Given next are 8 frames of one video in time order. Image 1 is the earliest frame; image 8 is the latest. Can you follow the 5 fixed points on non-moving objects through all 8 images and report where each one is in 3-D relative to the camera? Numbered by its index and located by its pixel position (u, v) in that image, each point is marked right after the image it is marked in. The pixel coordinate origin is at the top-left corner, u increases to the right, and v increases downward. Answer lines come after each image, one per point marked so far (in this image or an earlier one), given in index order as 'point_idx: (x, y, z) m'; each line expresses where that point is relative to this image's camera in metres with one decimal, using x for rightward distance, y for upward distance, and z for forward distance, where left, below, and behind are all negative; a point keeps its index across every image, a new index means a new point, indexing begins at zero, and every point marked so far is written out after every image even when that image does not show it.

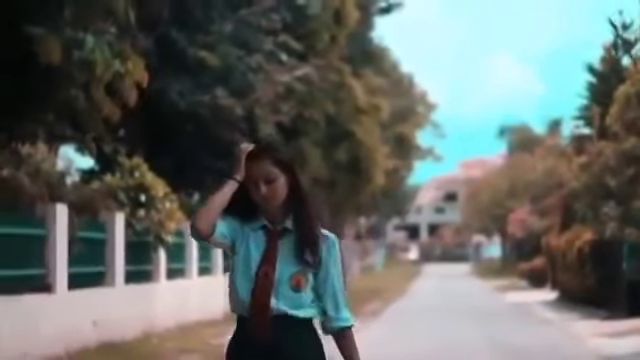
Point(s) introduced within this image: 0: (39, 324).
0: (-2.9, -1.5, +15.1) m
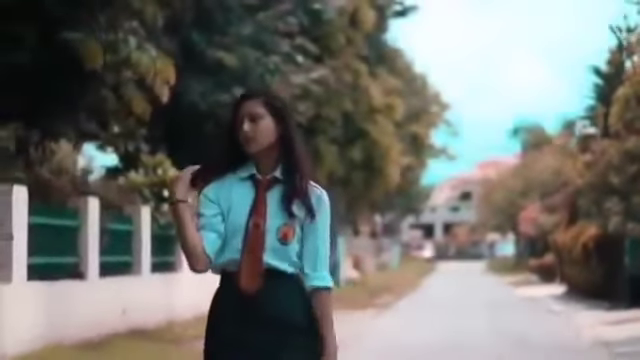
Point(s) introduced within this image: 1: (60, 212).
0: (-2.7, -1.4, +16.3) m
1: (-2.9, -0.3, +16.3) m
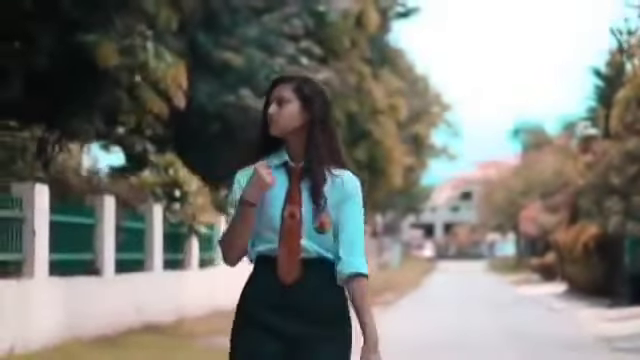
0: (-2.6, -1.4, +16.8) m
1: (-2.8, -0.3, +16.8) m
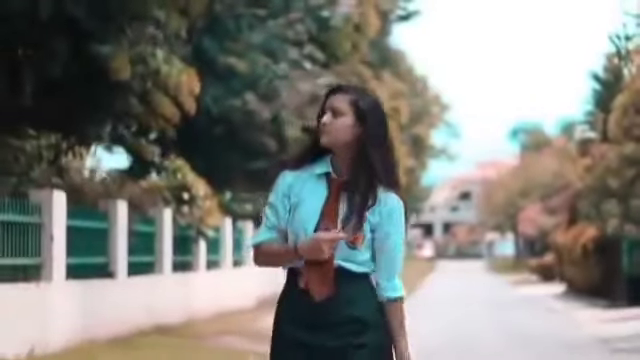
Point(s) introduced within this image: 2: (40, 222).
0: (-2.5, -1.5, +17.3) m
1: (-2.7, -0.4, +17.3) m
2: (-2.9, -0.4, +15.0) m
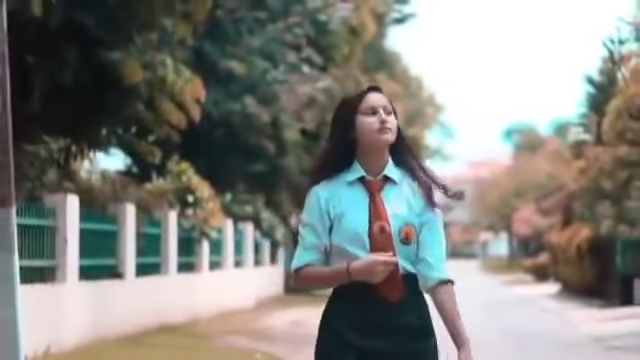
0: (-2.5, -1.6, +17.8) m
1: (-2.7, -0.5, +17.8) m
2: (-2.8, -0.5, +15.5) m
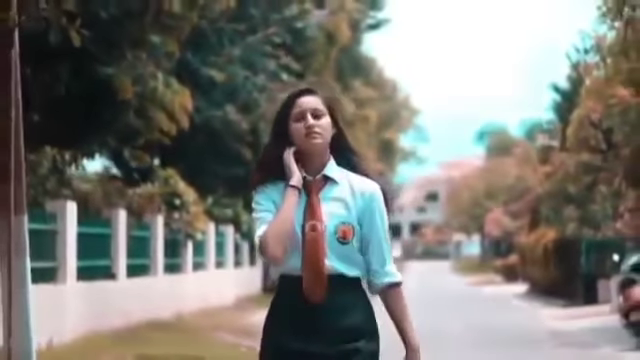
0: (-2.8, -1.6, +19.1) m
1: (-3.0, -0.5, +19.1) m
2: (-3.1, -0.6, +16.7) m
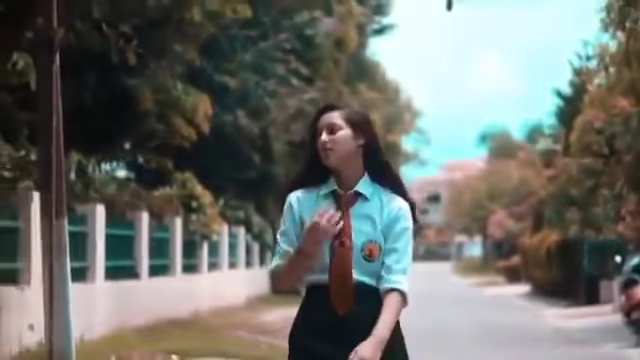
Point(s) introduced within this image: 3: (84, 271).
0: (-2.6, -1.7, +20.0) m
1: (-2.8, -0.6, +19.9) m
2: (-2.8, -0.6, +17.6) m
3: (-2.9, -1.1, +17.5) m
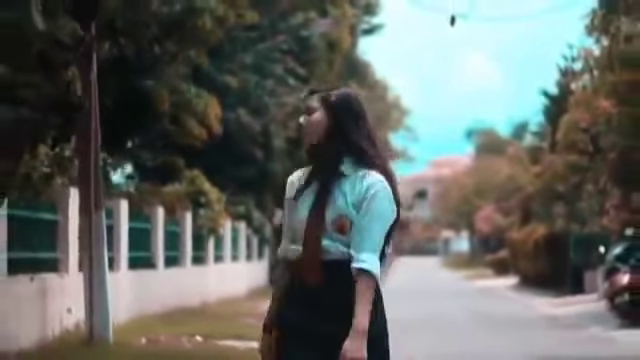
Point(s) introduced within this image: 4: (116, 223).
0: (-2.5, -1.6, +21.4) m
1: (-2.7, -0.5, +21.4) m
2: (-2.7, -0.6, +19.0) m
3: (-2.7, -1.1, +18.9) m
4: (-2.7, -0.6, +19.1) m
